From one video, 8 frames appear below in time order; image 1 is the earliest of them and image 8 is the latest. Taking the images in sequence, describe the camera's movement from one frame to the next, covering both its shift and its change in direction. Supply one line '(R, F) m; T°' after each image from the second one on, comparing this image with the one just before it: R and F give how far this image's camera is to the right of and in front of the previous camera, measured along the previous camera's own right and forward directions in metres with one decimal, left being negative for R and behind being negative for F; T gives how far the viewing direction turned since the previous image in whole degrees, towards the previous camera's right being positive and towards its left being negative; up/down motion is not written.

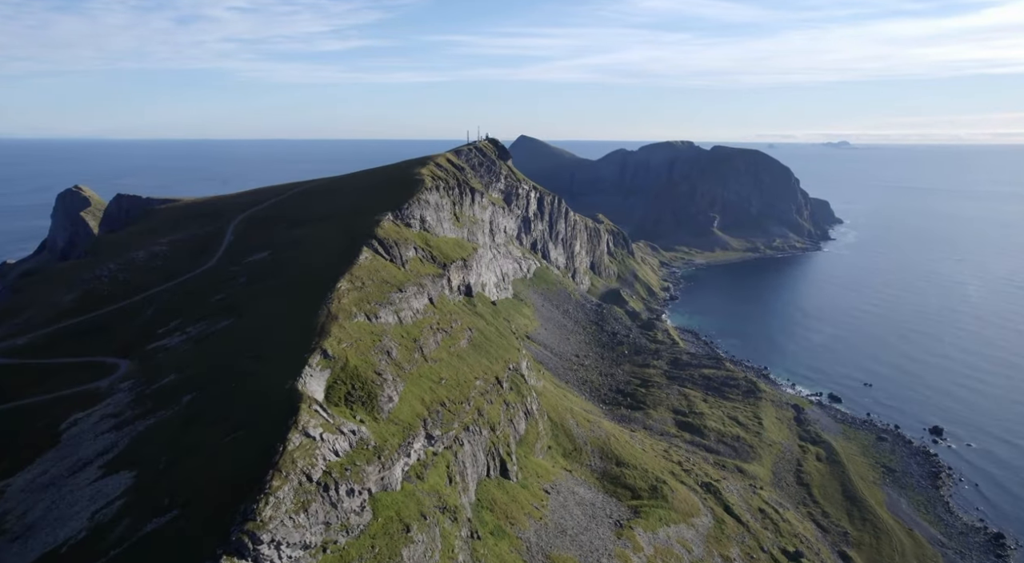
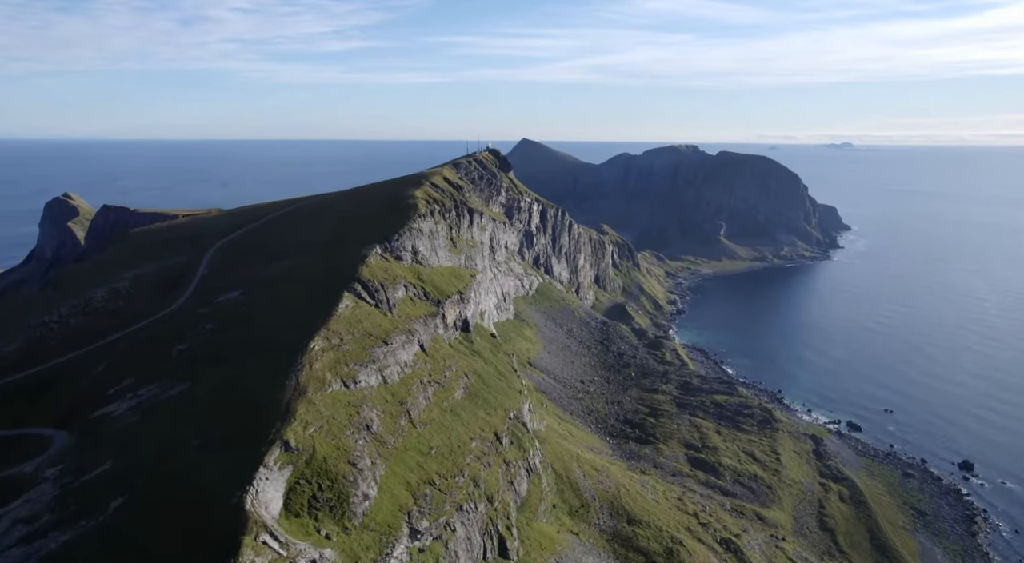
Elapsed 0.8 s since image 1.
(+0.1, +7.2) m; 0°
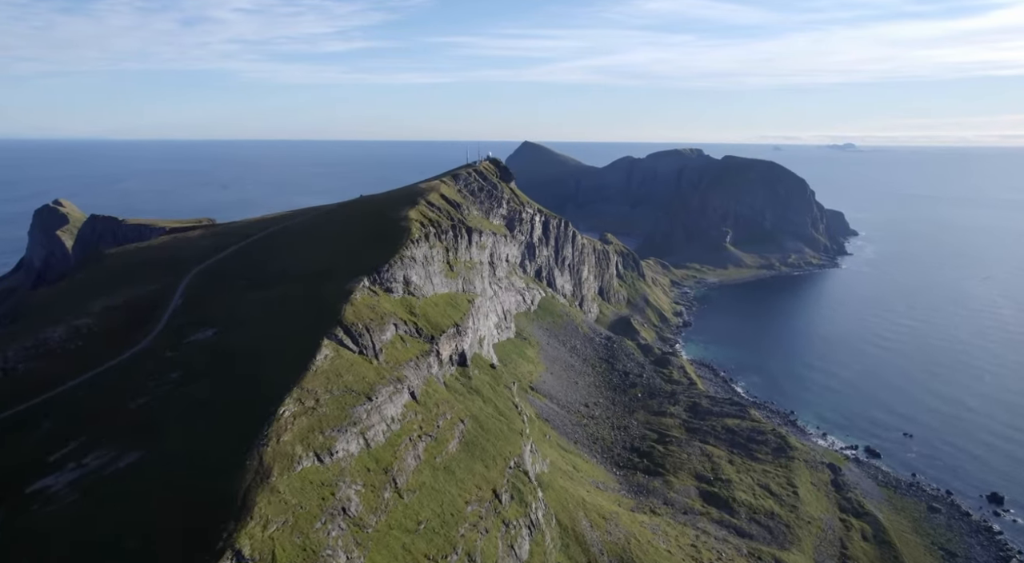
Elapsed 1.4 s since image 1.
(+0.1, +6.1) m; 0°
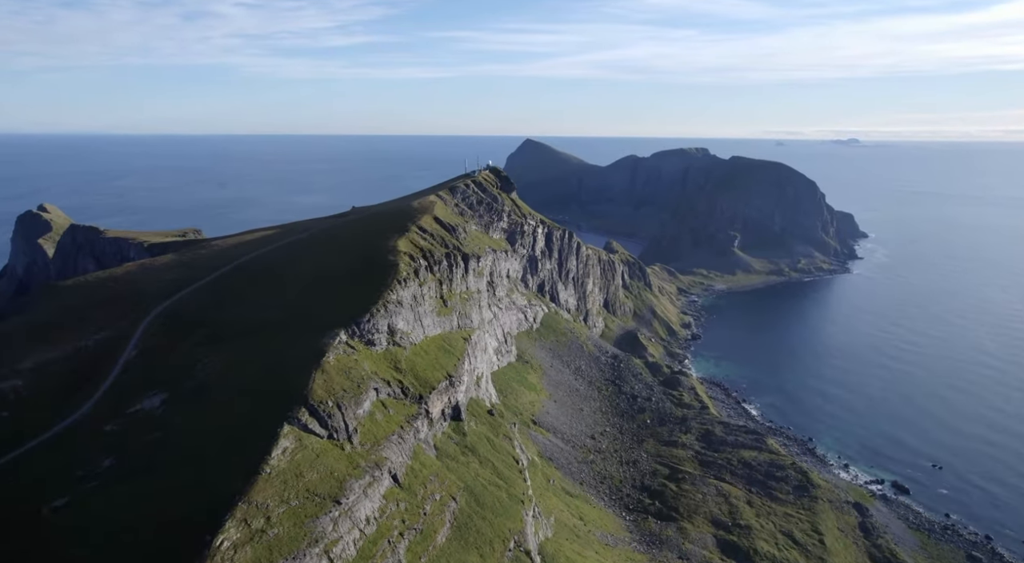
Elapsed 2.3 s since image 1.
(+0.1, +8.5) m; 0°
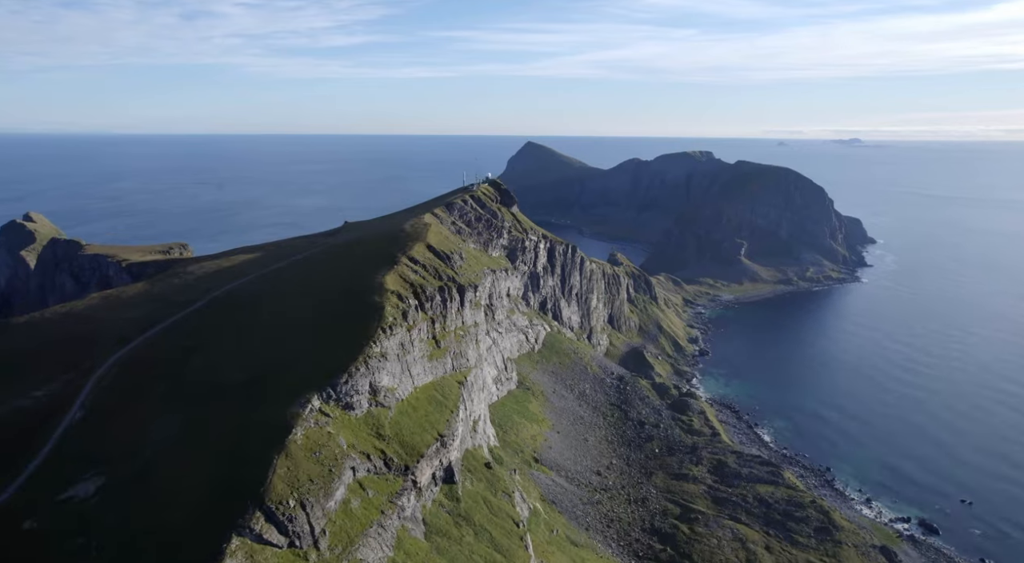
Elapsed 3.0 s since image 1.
(+0.1, +7.3) m; 0°
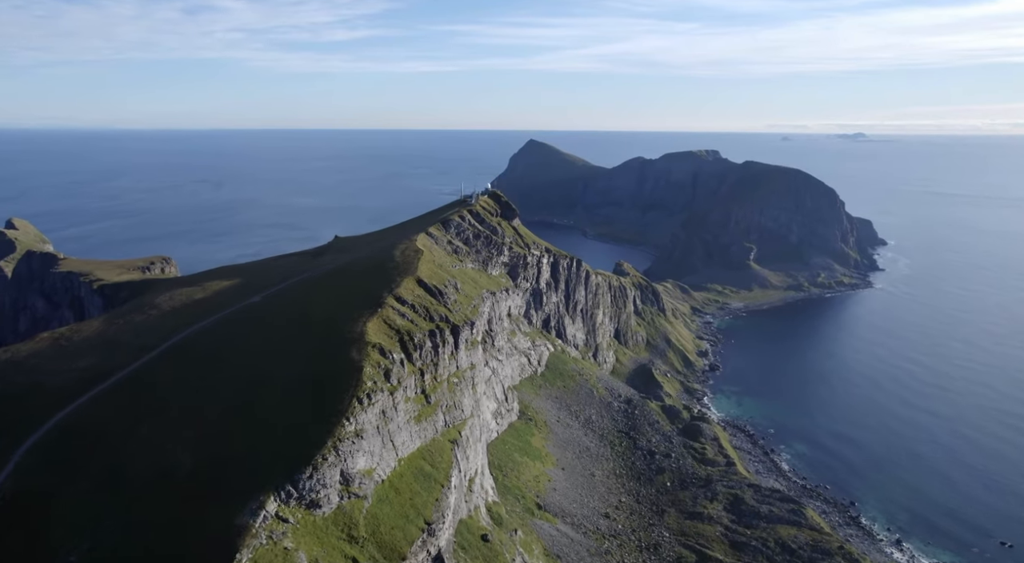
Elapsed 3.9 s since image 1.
(+0.2, +8.4) m; 0°
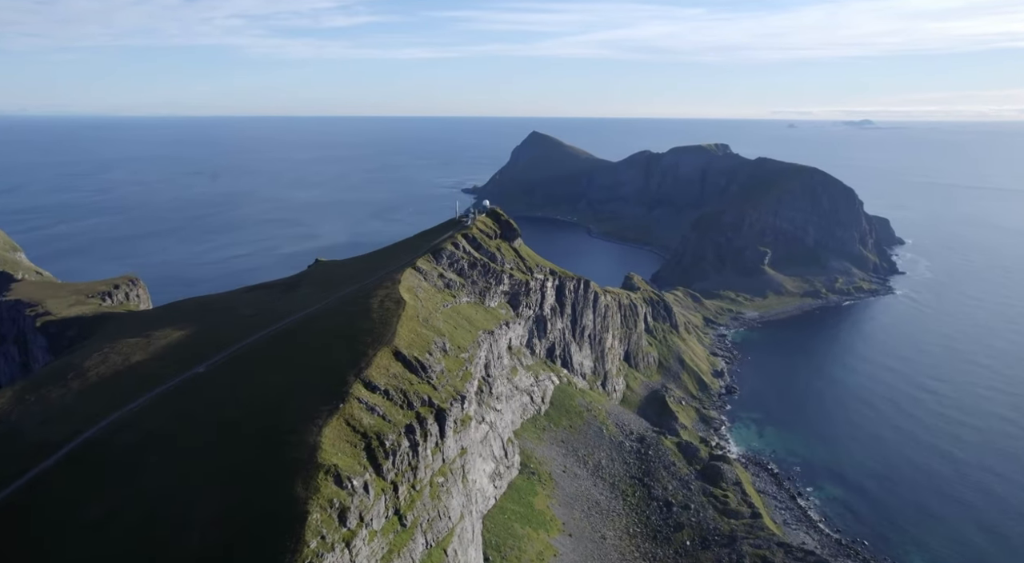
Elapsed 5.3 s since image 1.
(+0.3, +13.3) m; 0°
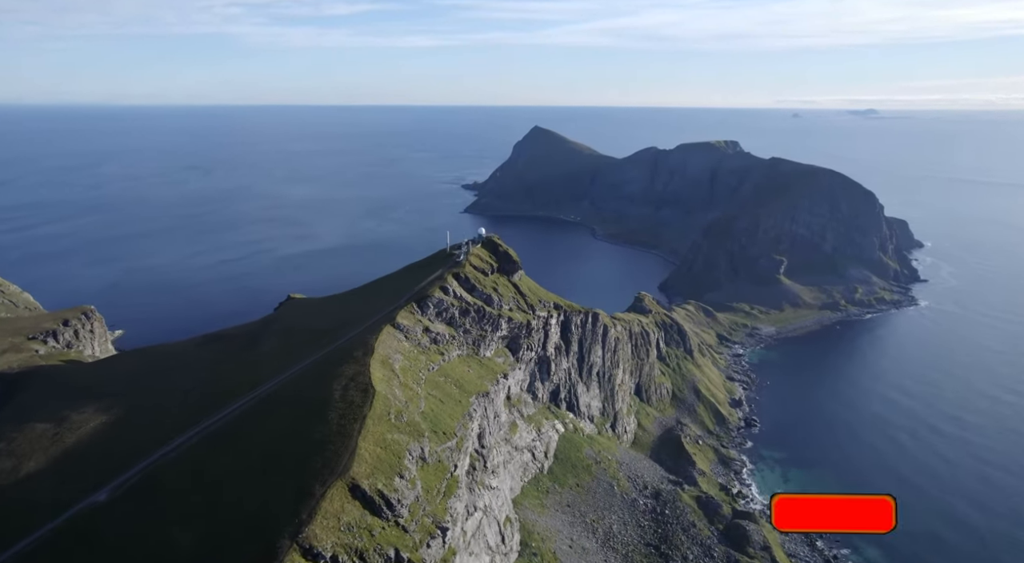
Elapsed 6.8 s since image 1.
(+0.4, +14.3) m; 0°
